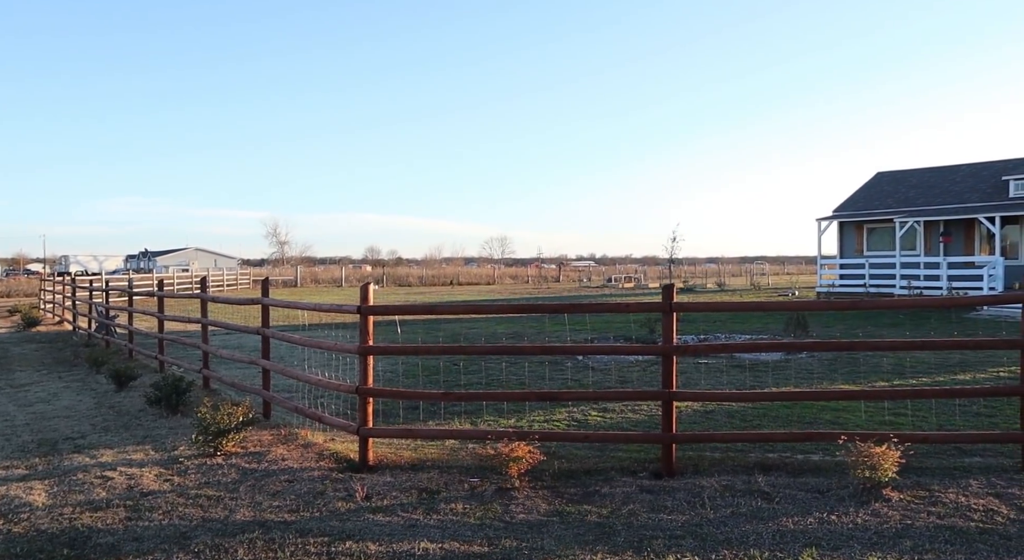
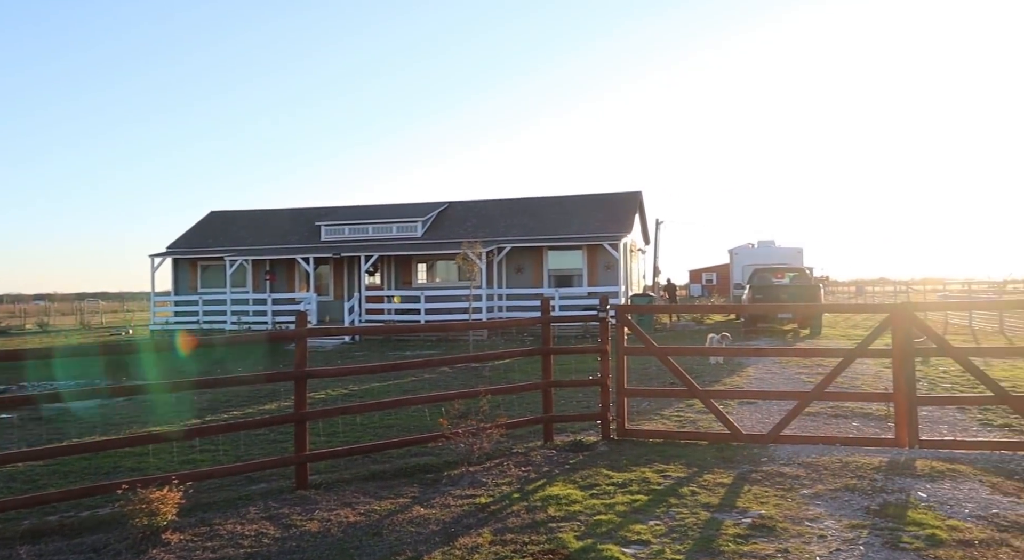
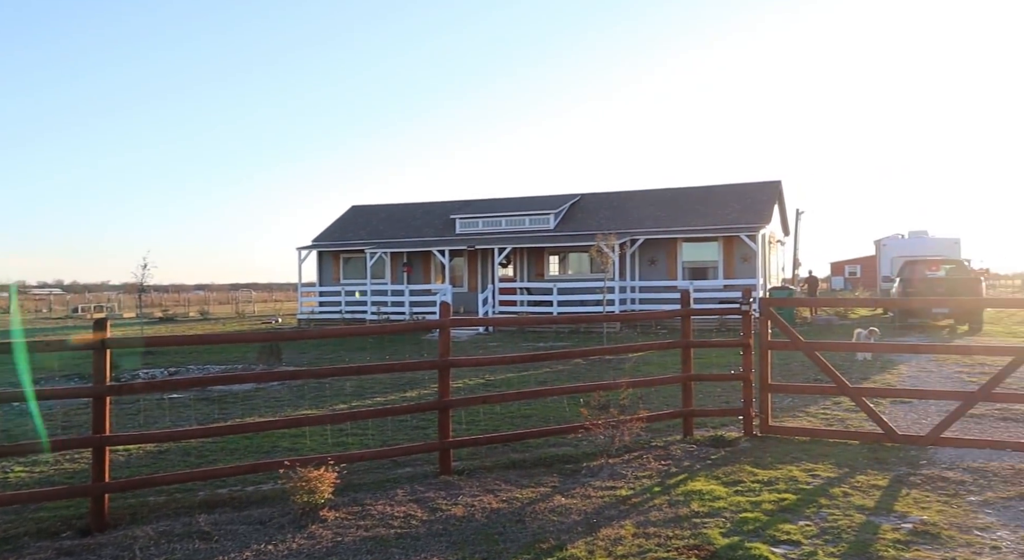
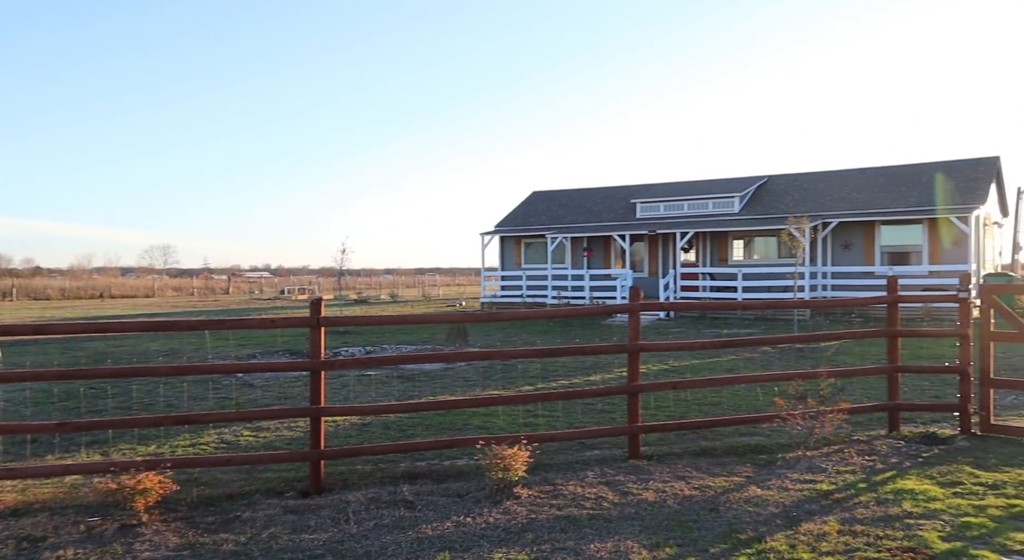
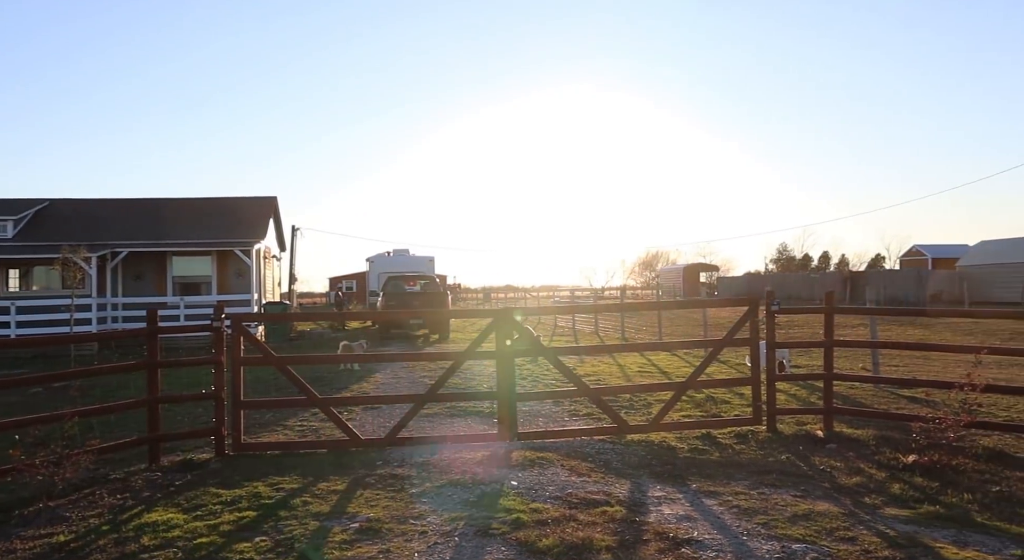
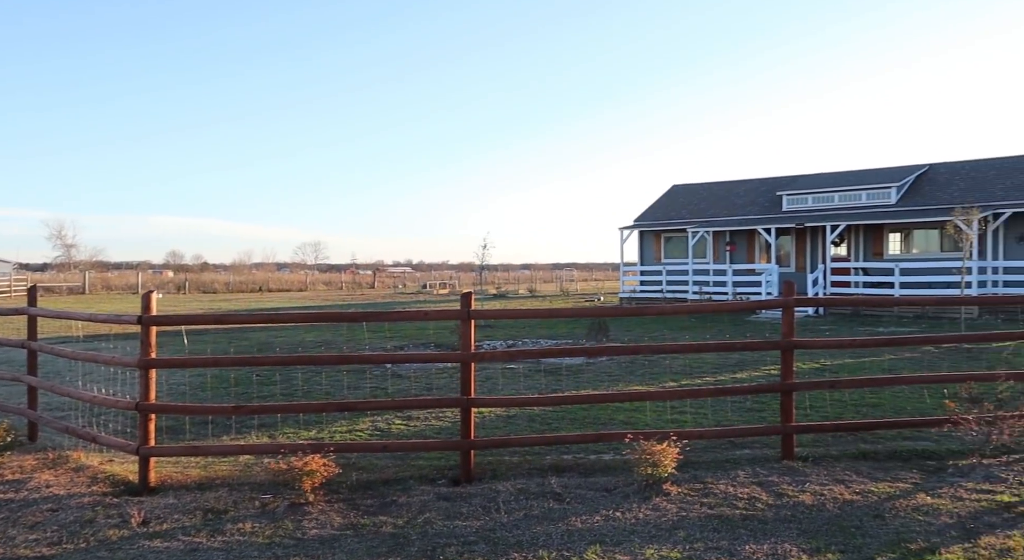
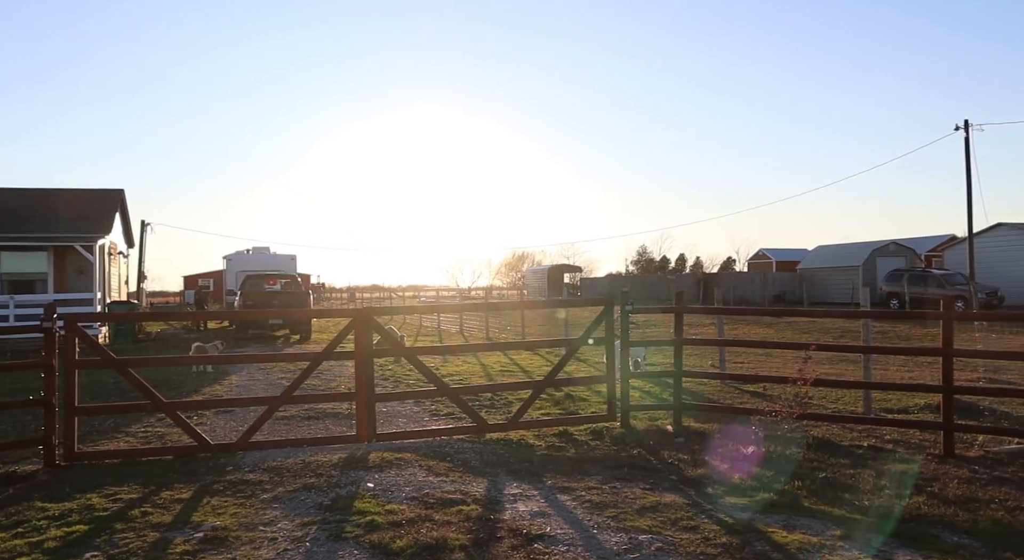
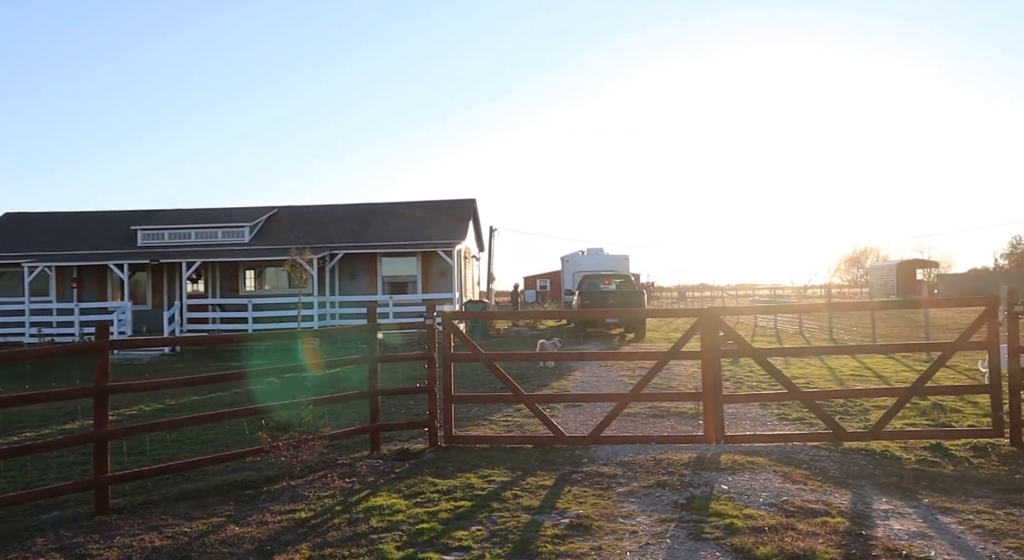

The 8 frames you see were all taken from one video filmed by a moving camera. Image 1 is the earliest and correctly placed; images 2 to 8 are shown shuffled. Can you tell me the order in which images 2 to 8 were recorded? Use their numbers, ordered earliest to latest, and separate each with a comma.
6, 4, 3, 2, 8, 5, 7
